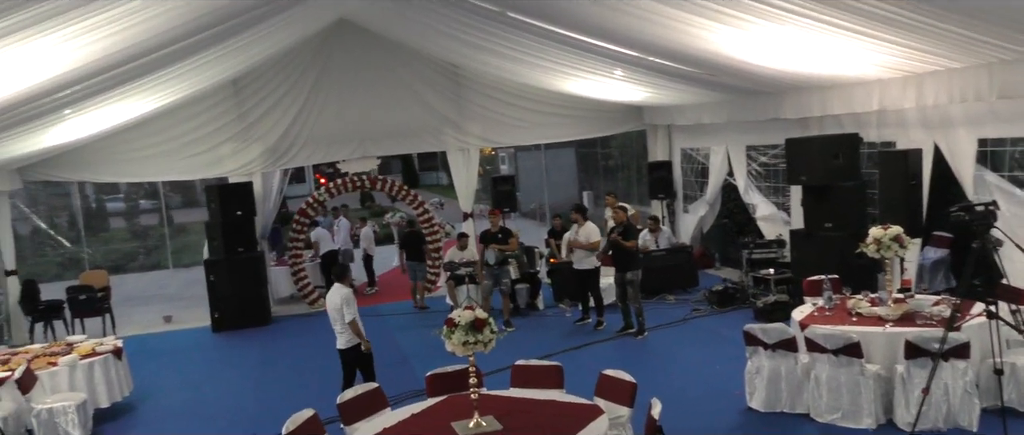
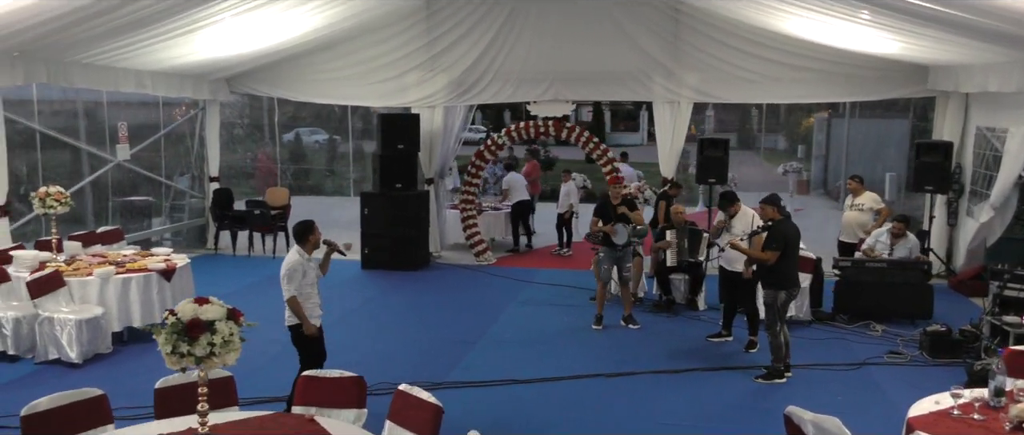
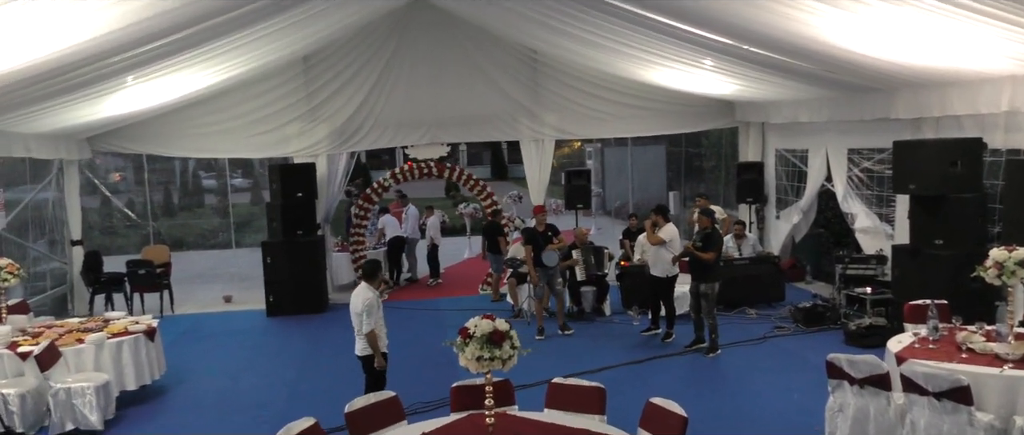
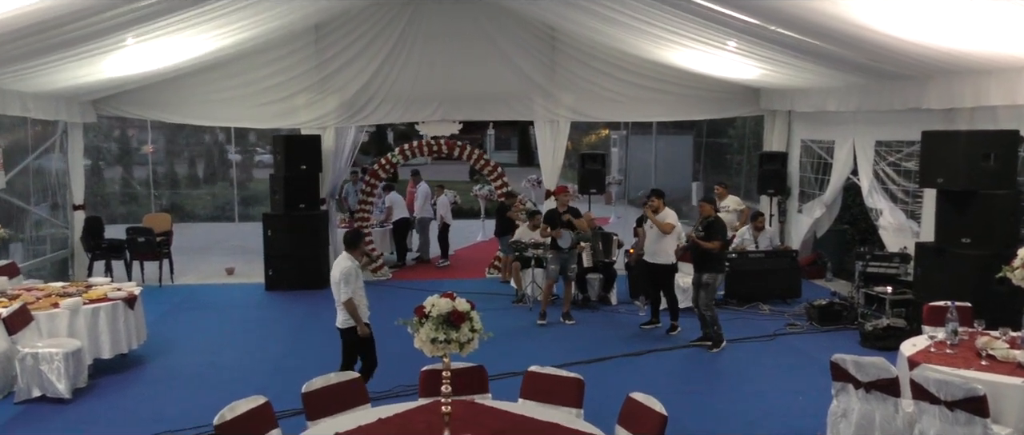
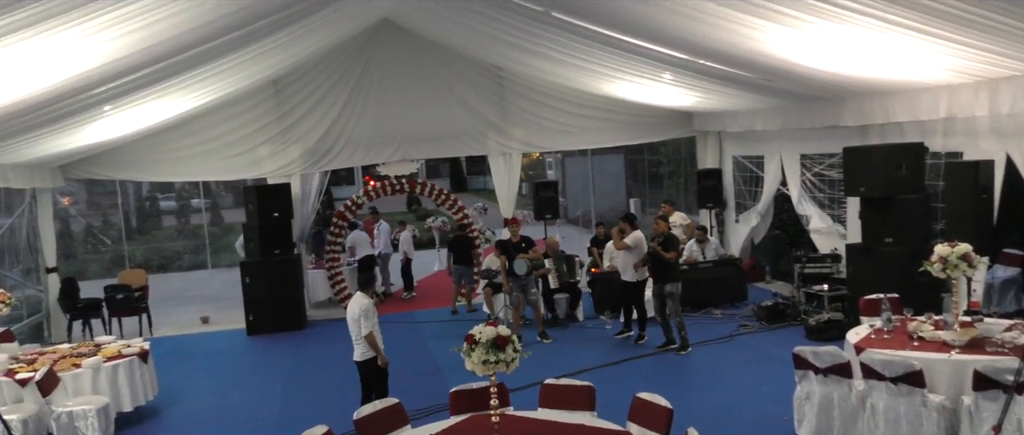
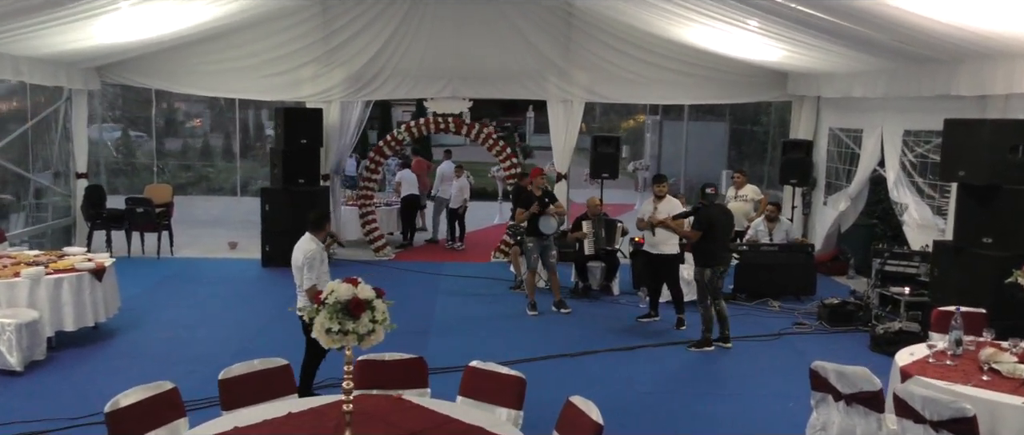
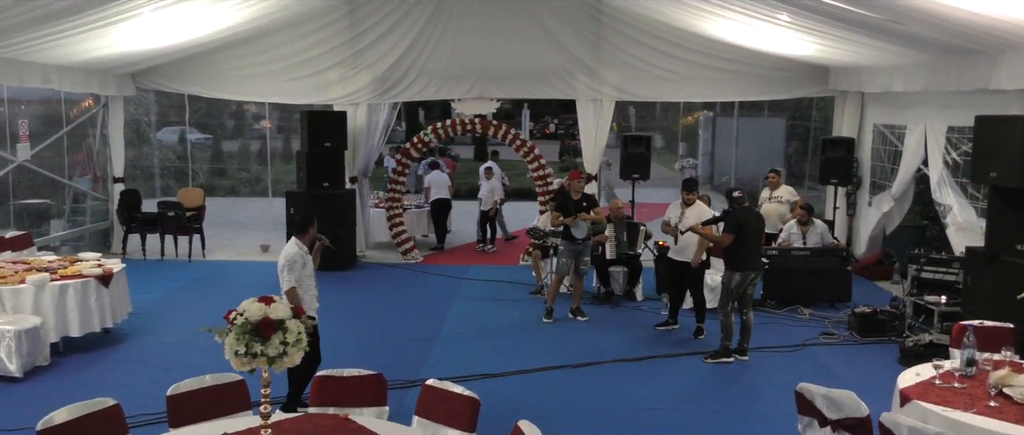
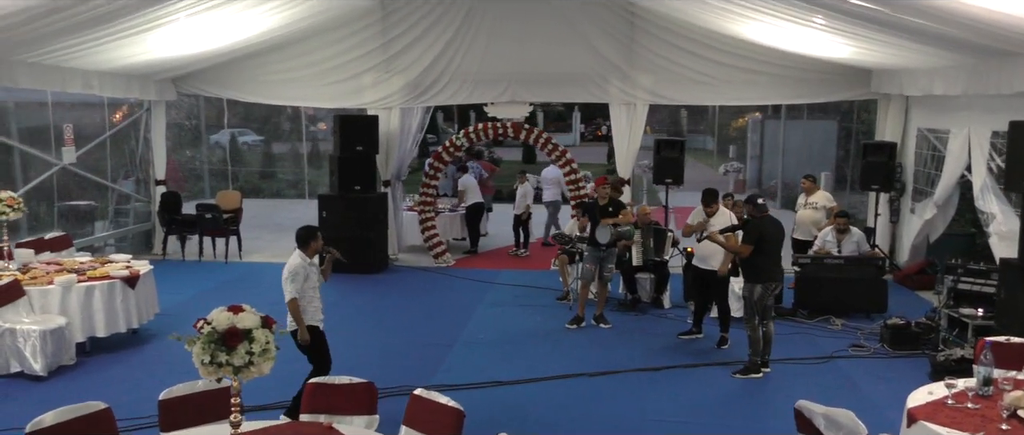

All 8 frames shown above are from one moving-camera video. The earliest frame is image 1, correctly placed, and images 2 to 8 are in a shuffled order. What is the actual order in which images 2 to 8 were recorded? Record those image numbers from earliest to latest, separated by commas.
5, 3, 4, 6, 7, 8, 2
